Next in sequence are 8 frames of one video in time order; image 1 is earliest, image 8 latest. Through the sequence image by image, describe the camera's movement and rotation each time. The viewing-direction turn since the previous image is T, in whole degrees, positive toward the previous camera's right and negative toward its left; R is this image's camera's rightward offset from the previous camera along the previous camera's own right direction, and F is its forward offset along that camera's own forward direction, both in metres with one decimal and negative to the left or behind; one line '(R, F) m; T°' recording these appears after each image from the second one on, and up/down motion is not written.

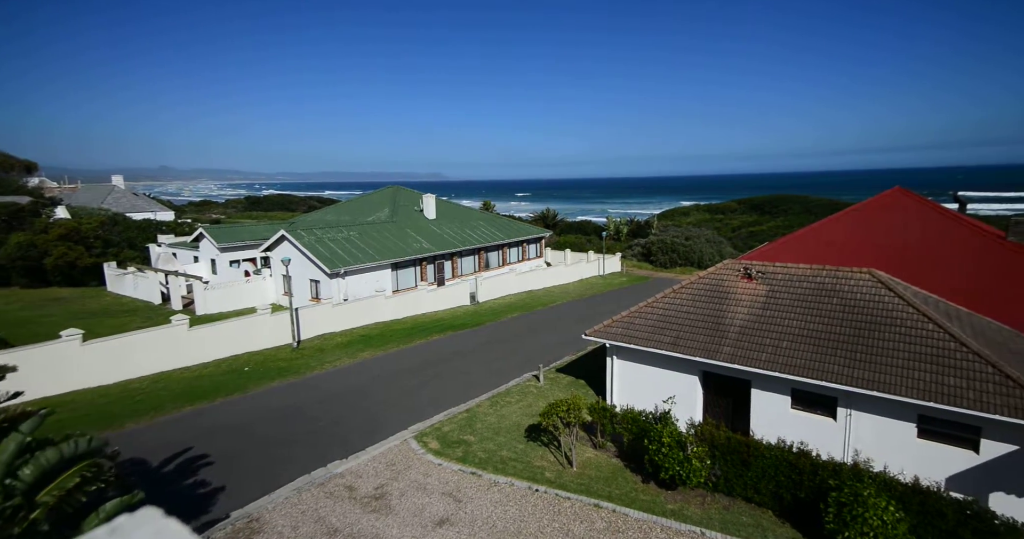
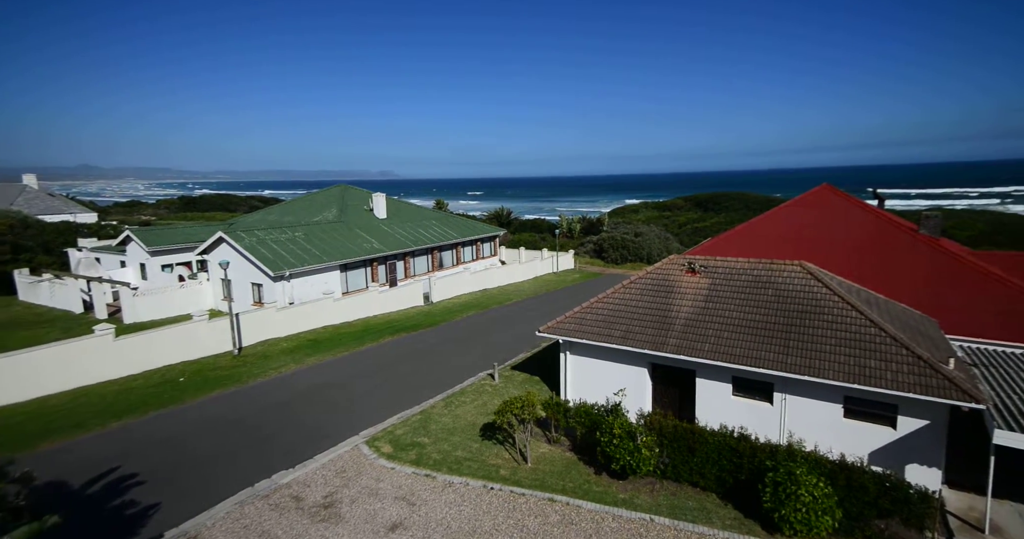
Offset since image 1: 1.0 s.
(+0.1, -0.3) m; +5°
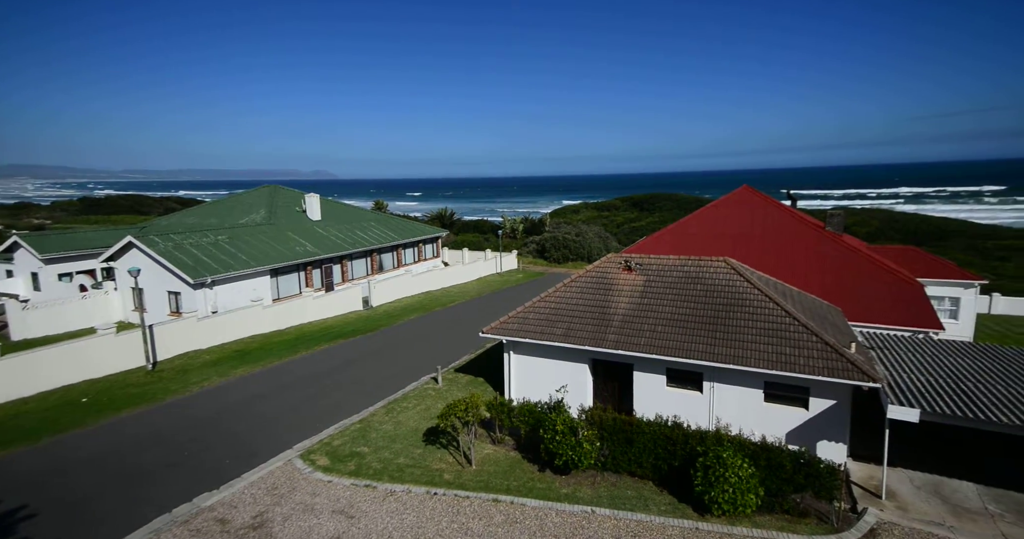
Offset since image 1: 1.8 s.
(0.0, -0.5) m; +6°
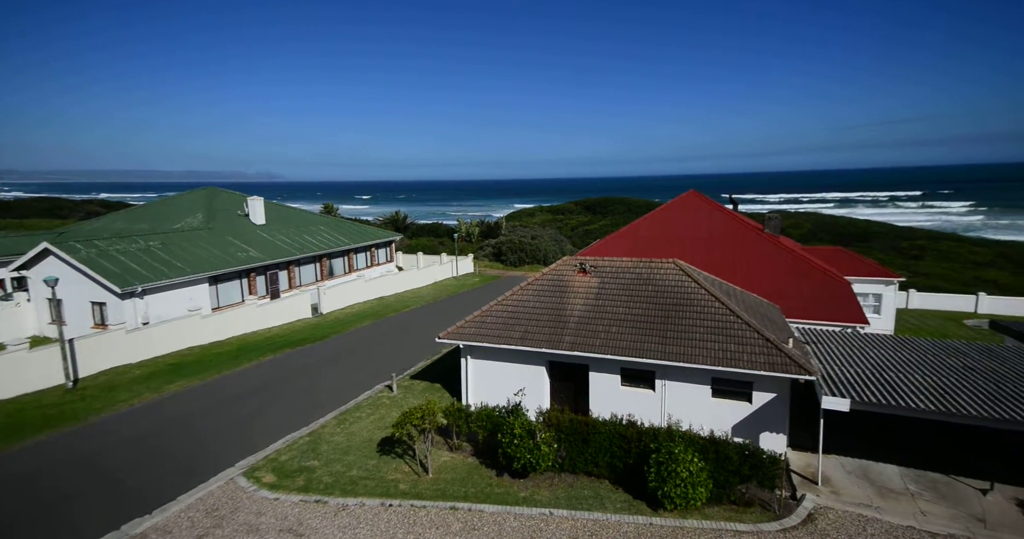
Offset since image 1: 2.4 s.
(0.0, -0.3) m; +4°
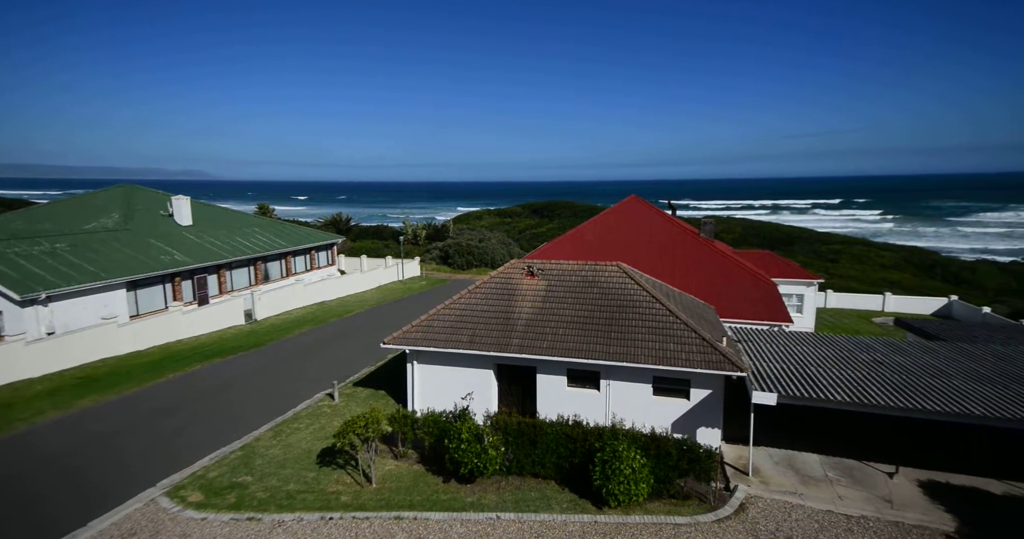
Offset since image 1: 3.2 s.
(+0.1, -0.3) m; +5°
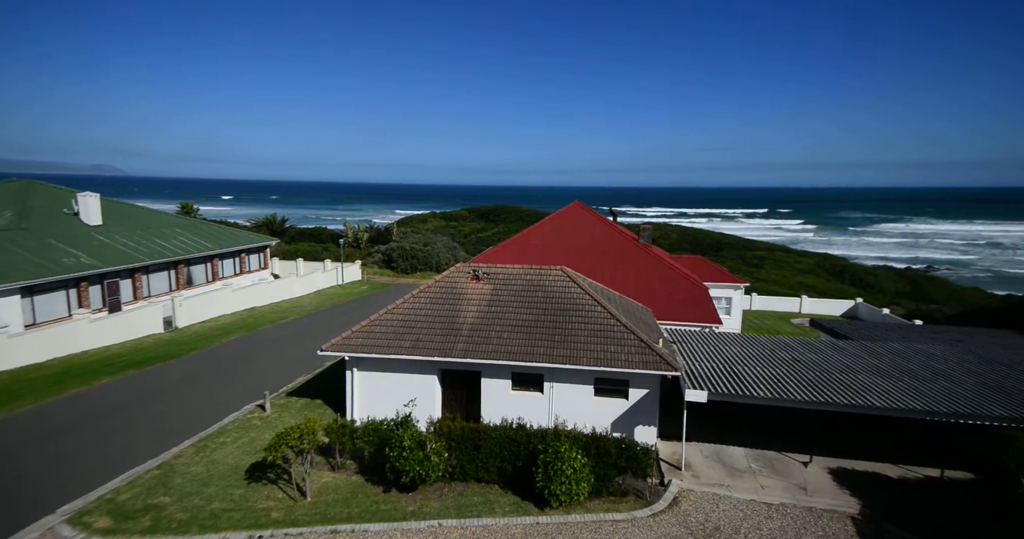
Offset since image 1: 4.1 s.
(0.0, -0.3) m; +5°
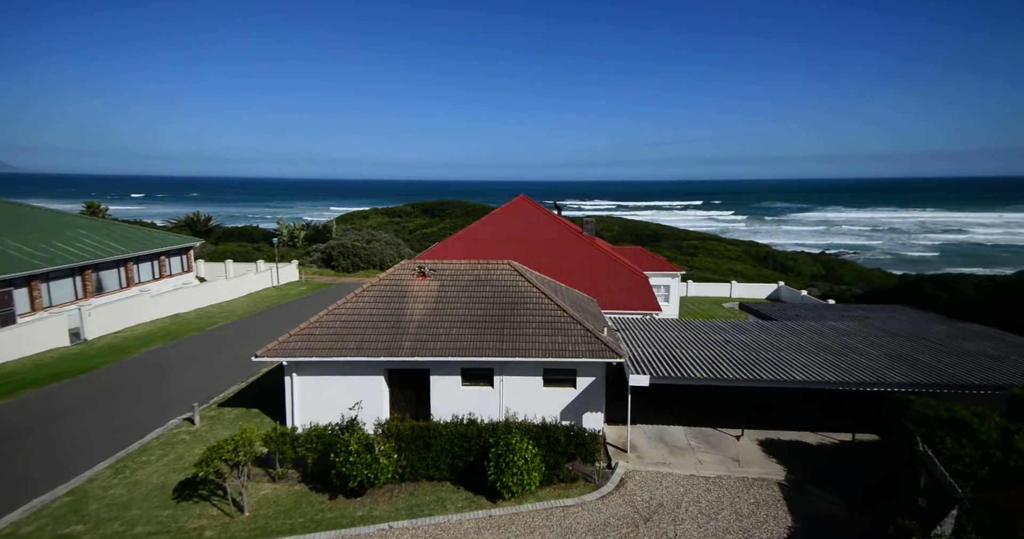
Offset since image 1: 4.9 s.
(0.0, -0.3) m; +5°
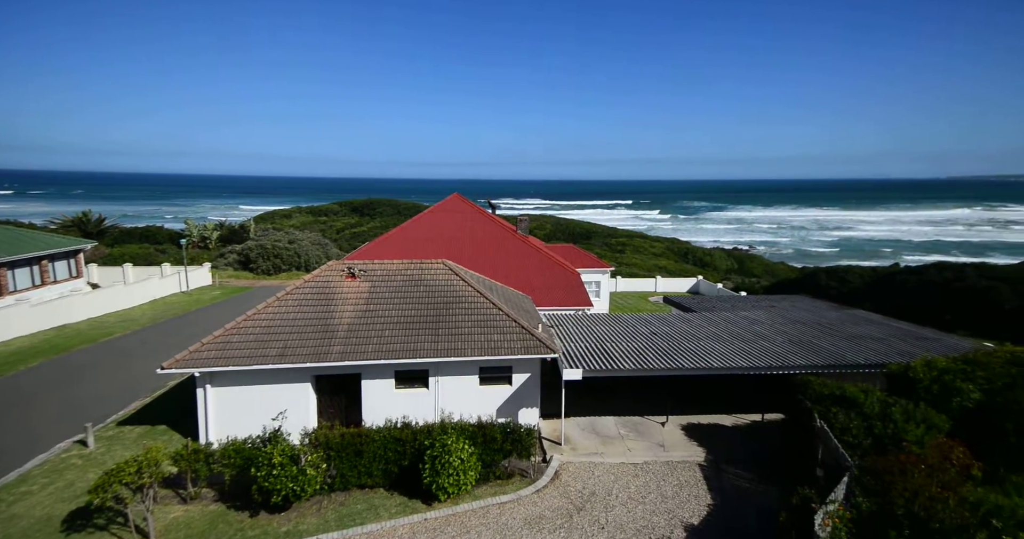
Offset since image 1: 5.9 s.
(0.0, -0.2) m; +6°
